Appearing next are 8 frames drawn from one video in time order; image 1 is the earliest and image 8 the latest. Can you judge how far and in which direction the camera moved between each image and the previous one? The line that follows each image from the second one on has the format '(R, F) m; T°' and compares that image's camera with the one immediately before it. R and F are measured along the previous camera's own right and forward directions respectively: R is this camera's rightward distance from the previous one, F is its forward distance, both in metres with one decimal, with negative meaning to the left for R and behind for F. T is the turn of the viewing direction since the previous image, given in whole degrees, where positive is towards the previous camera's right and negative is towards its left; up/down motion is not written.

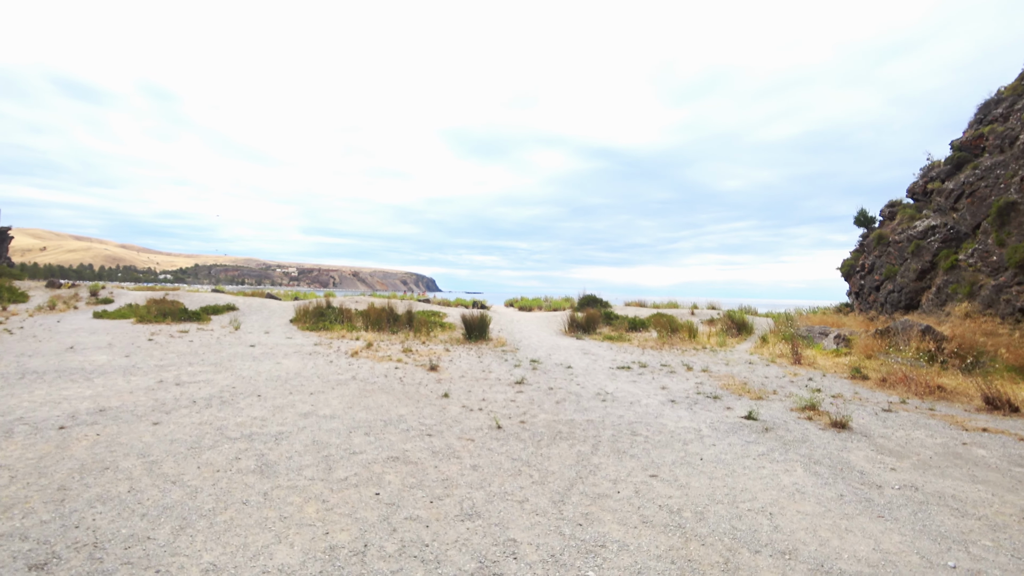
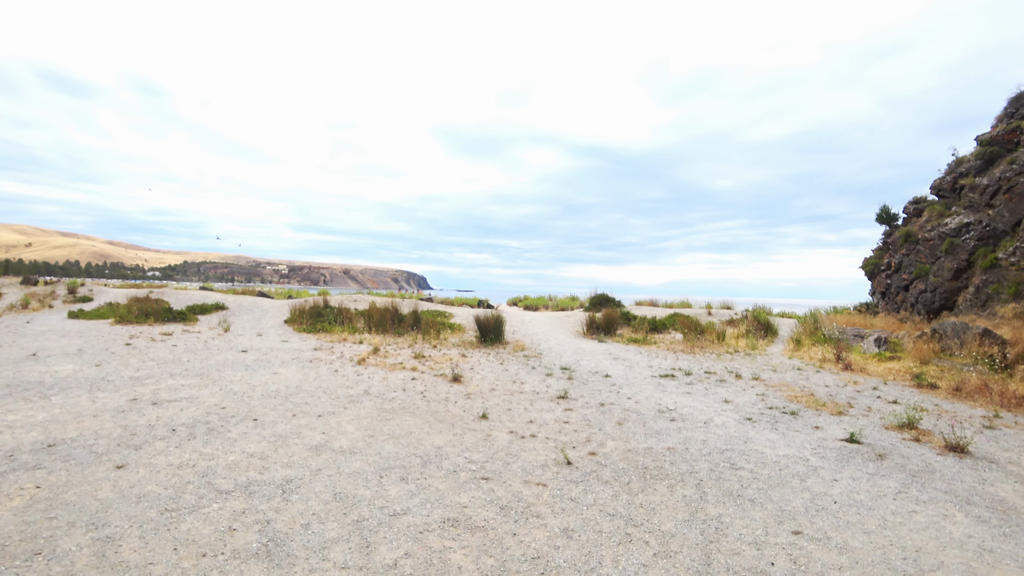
(-0.8, +1.5) m; +1°
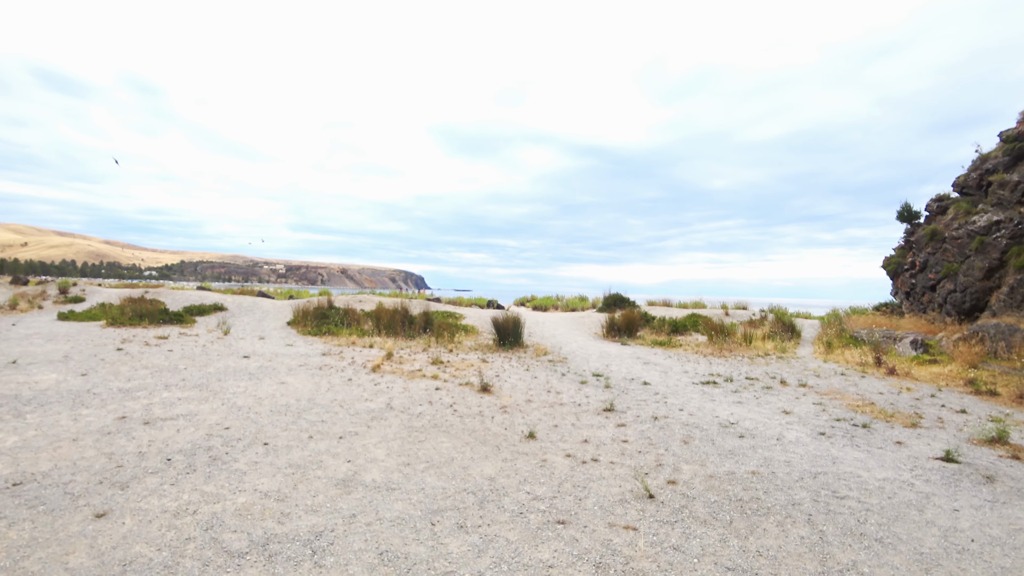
(-0.6, +0.9) m; 0°
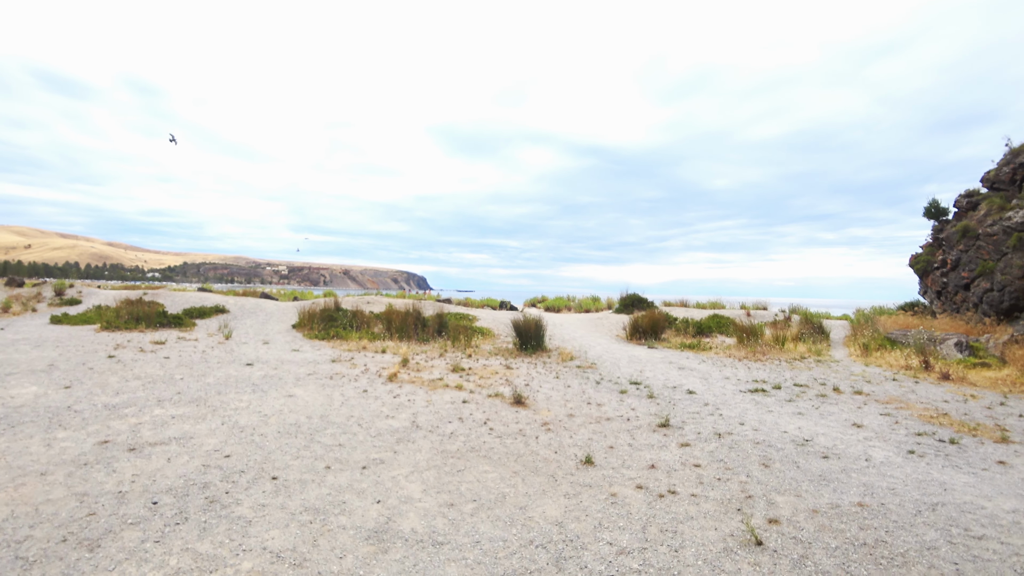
(-0.5, +0.9) m; 0°
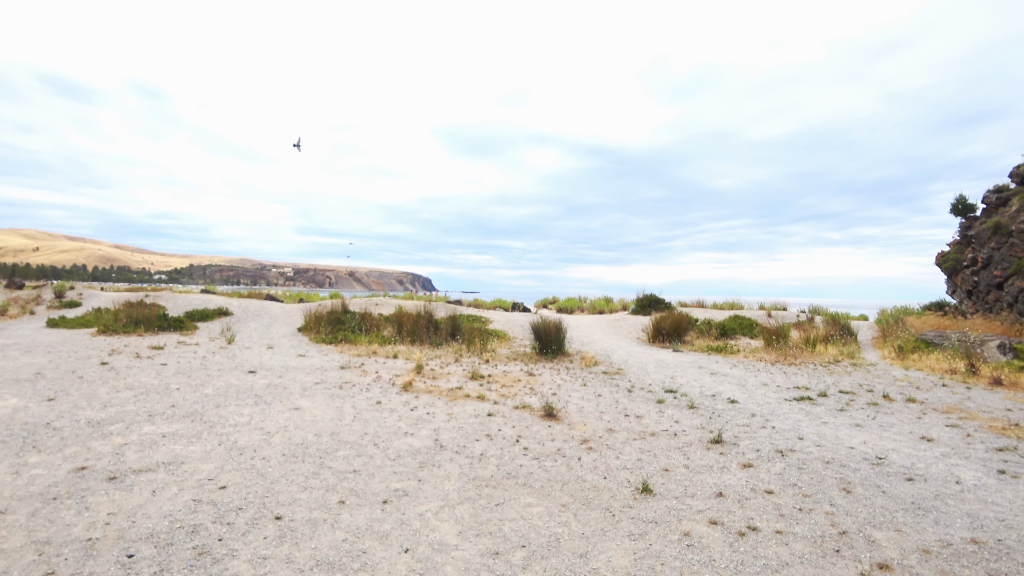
(-0.3, +0.7) m; 0°
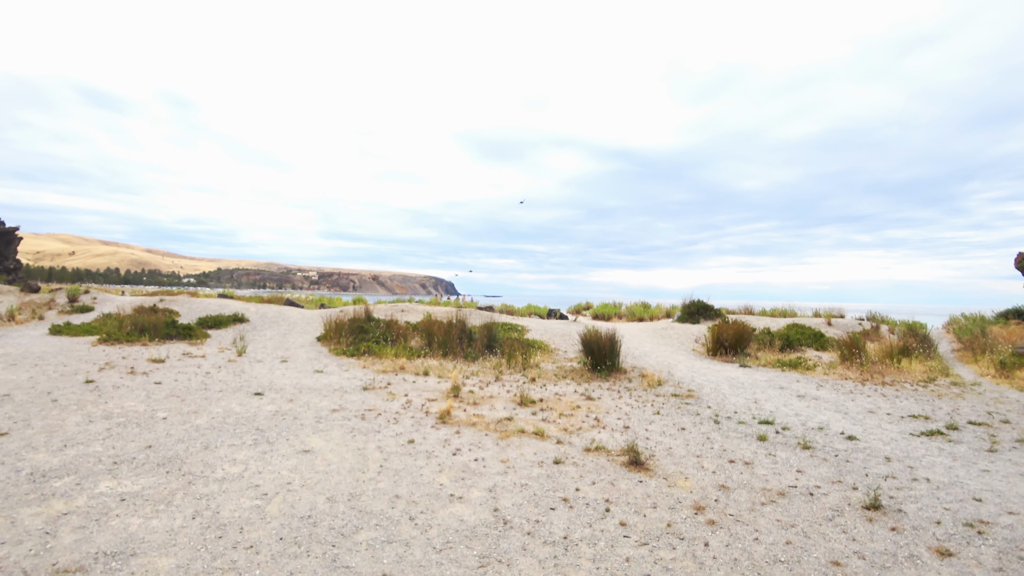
(-0.5, +1.5) m; -2°
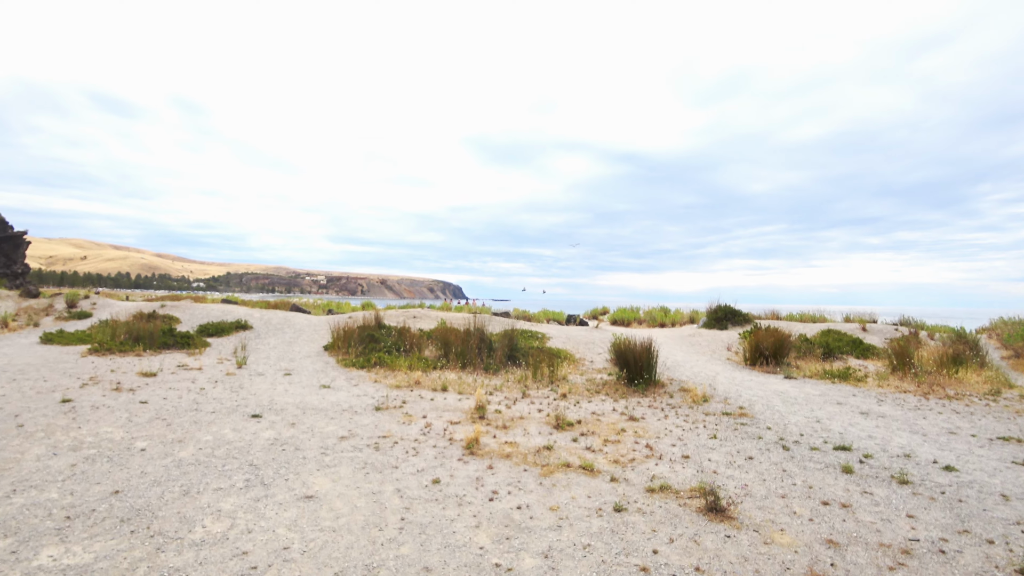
(-0.3, +1.0) m; -1°
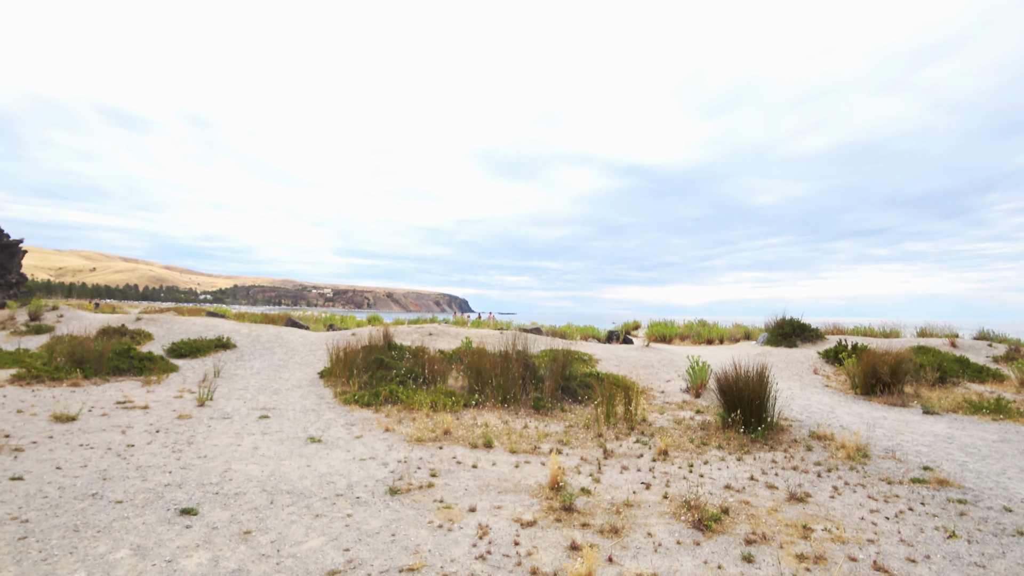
(-0.7, +2.6) m; 0°
